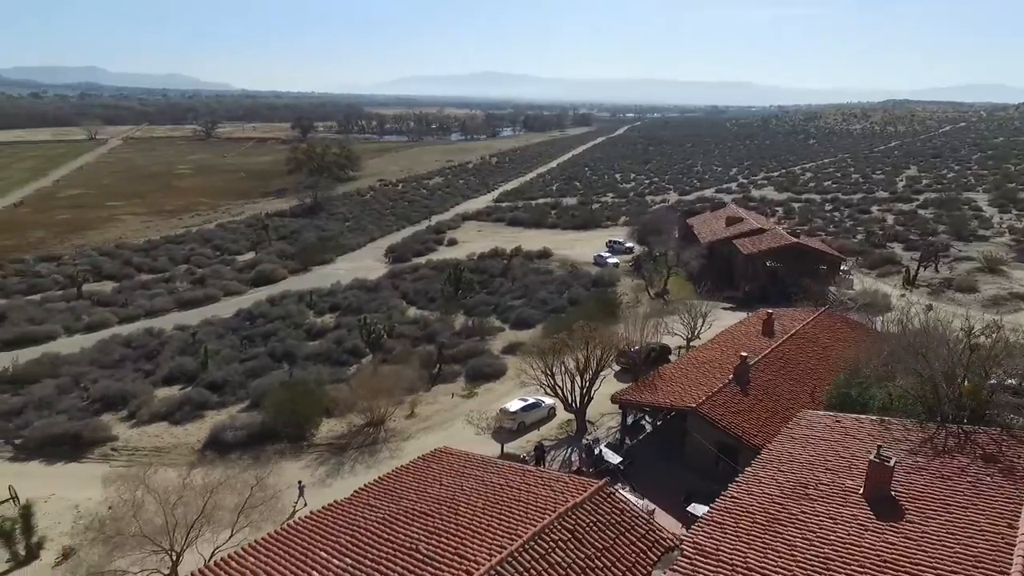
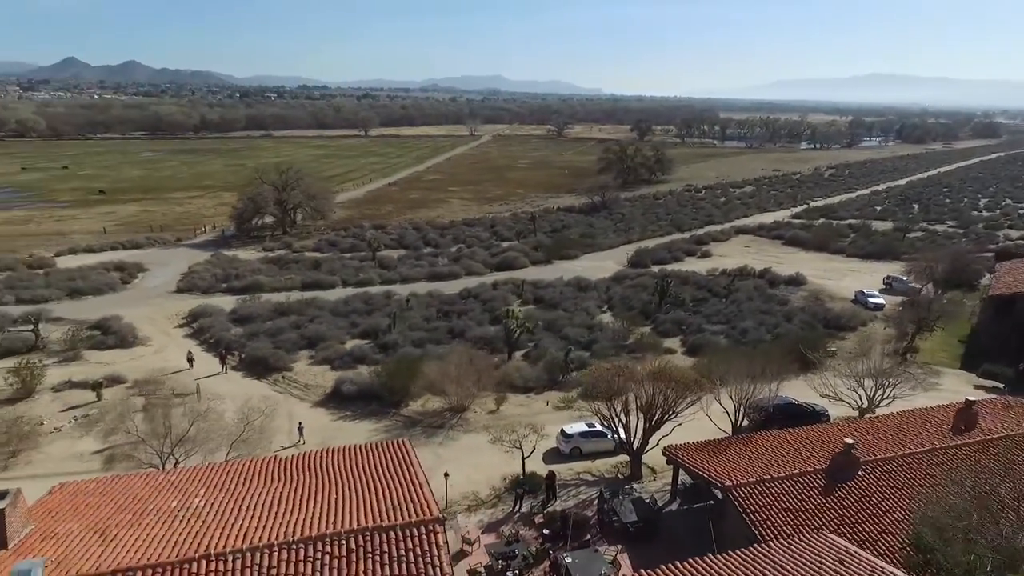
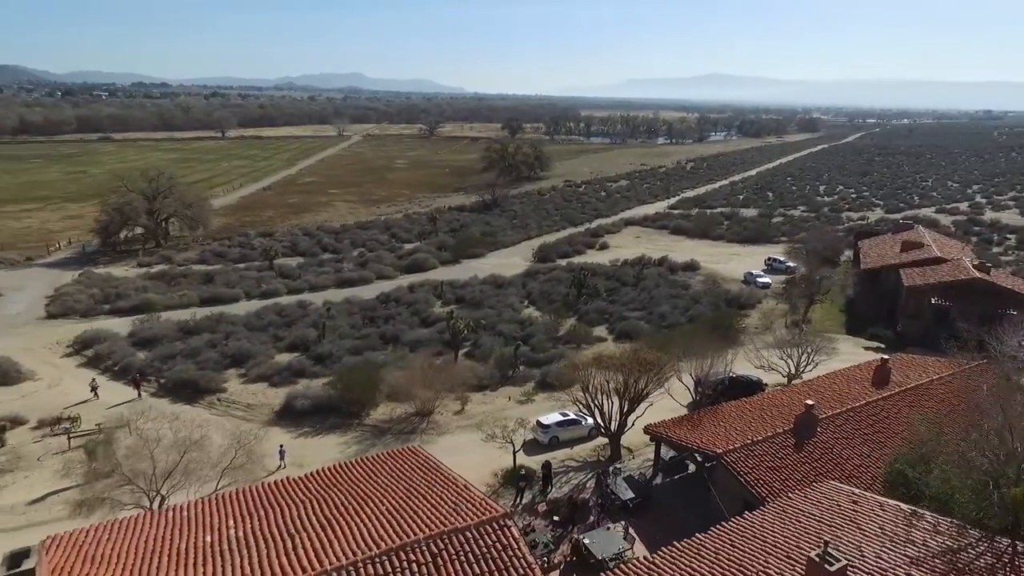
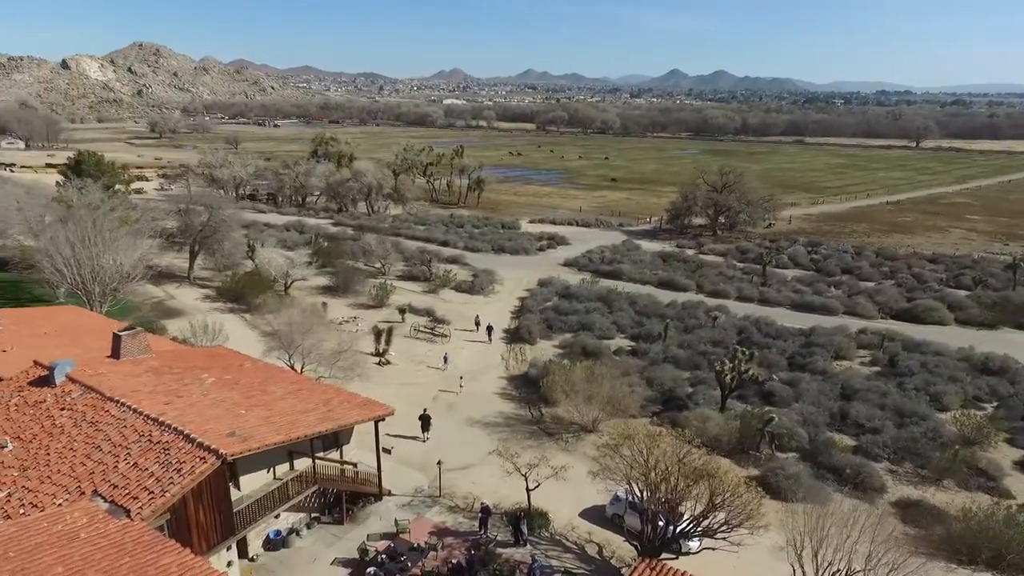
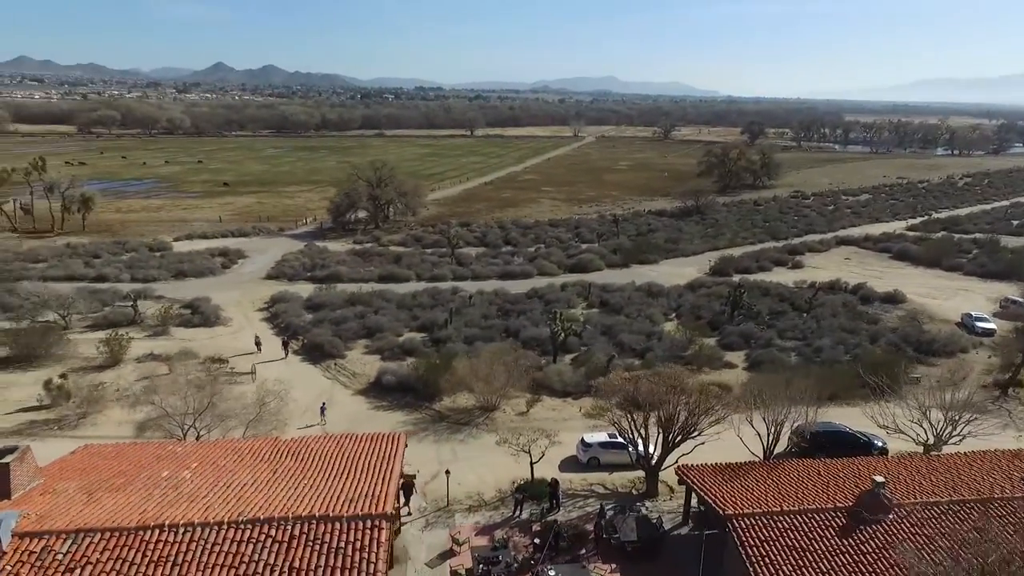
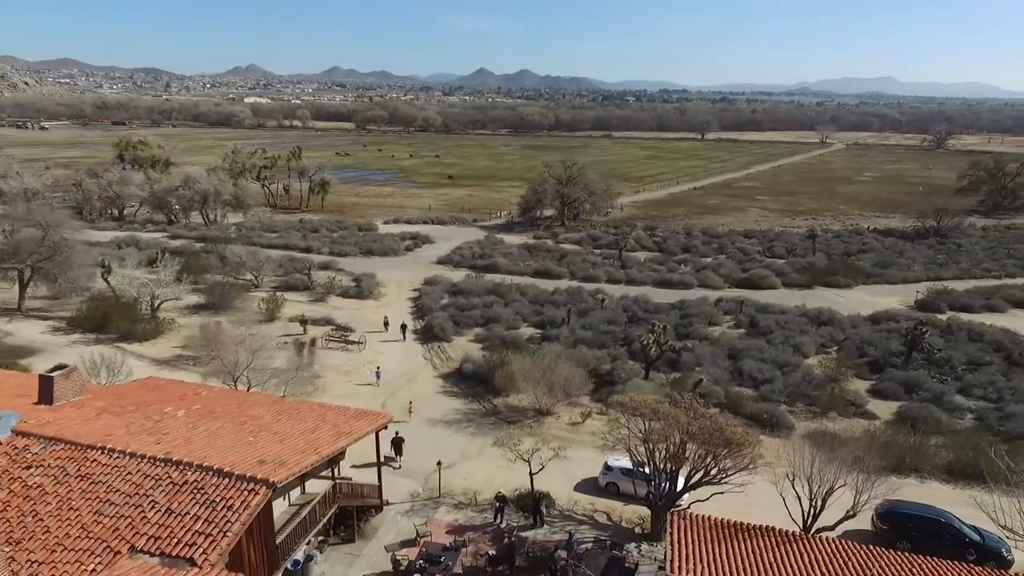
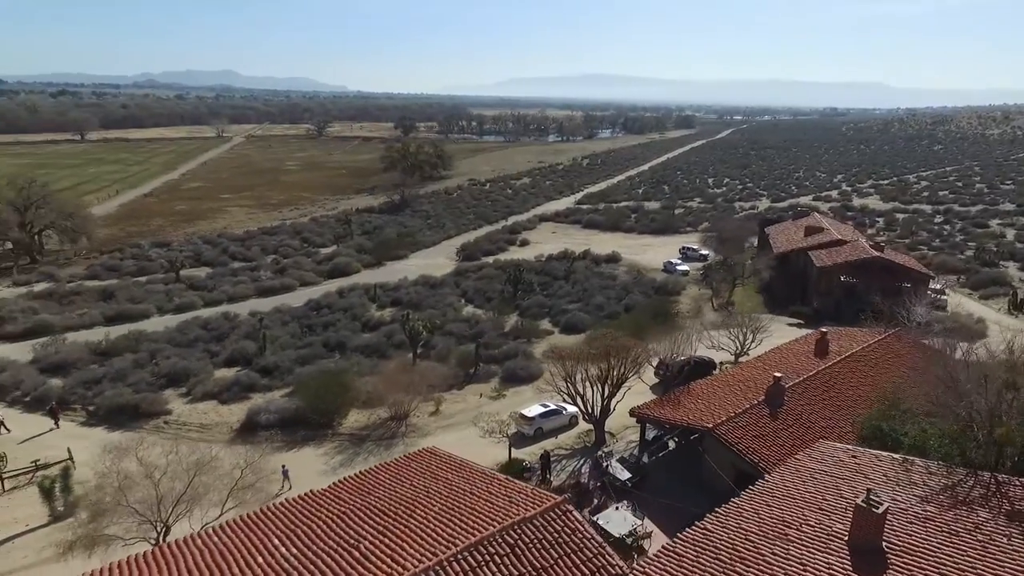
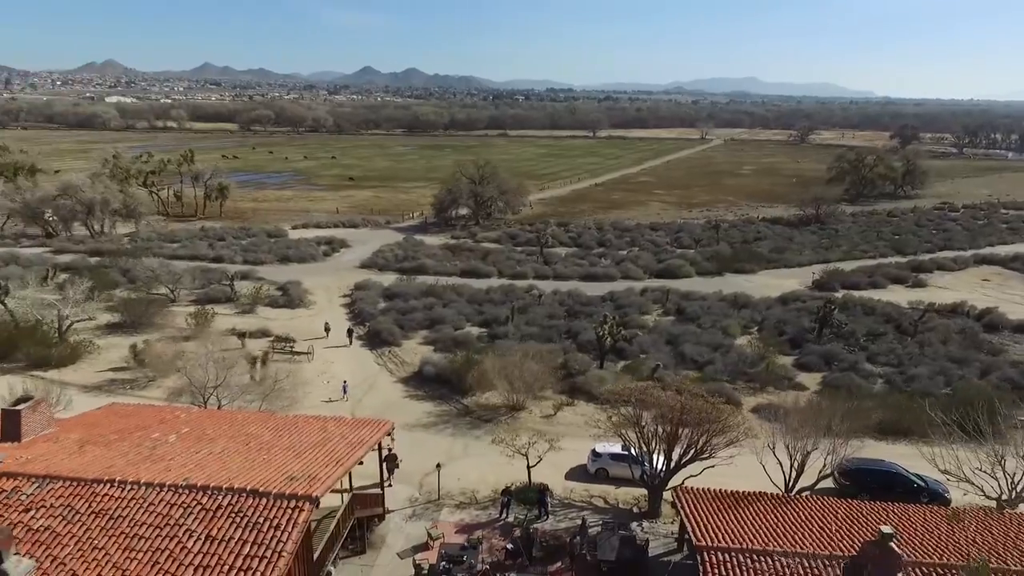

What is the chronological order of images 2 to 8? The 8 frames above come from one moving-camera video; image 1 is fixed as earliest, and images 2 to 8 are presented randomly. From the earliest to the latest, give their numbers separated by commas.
7, 3, 2, 5, 8, 6, 4
